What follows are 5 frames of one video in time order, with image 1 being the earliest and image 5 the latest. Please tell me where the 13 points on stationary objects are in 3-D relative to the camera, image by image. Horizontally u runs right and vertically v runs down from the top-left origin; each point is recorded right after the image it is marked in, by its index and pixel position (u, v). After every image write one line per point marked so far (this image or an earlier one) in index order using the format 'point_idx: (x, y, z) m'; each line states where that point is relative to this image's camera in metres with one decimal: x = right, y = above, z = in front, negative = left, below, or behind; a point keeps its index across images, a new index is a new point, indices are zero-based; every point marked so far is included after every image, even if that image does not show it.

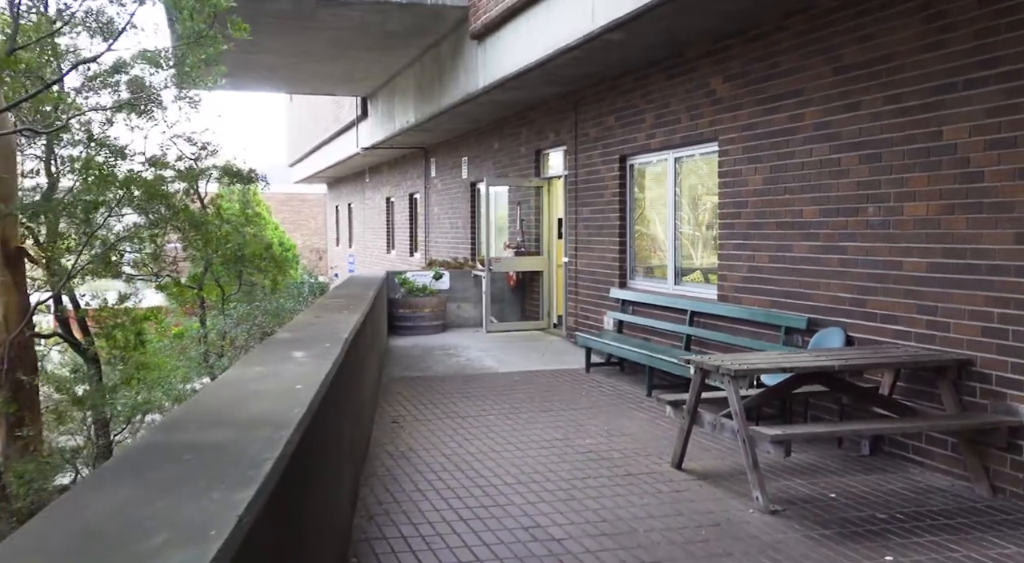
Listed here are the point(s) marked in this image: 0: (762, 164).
0: (+1.7, +0.8, +5.9) m
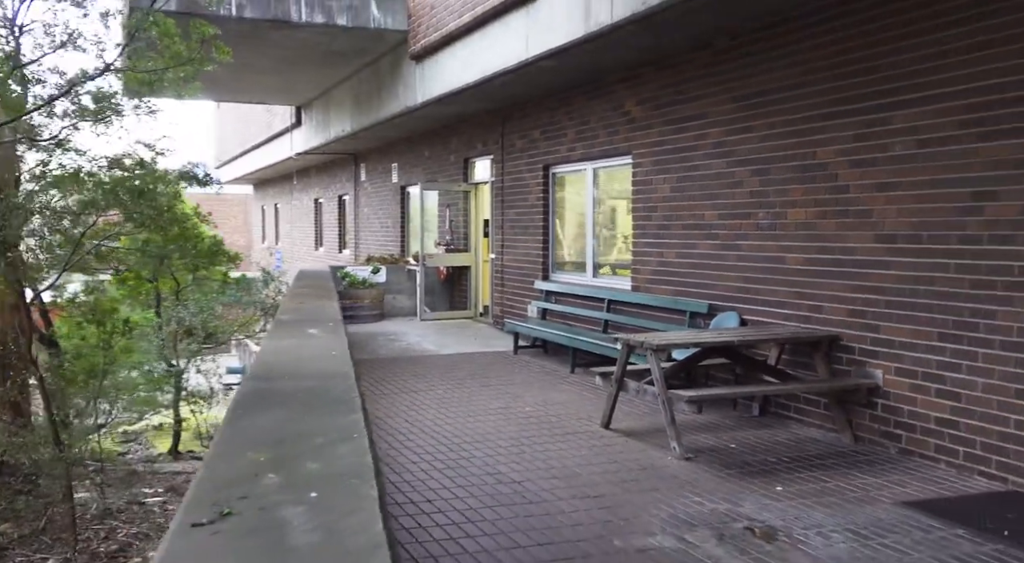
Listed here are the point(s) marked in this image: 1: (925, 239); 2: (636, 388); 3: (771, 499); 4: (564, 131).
0: (+1.3, +0.9, +7.0) m
1: (+2.3, +0.2, +4.8) m
2: (+0.8, -0.7, +5.8) m
3: (+1.4, -1.2, +4.7) m
4: (+0.5, +1.4, +8.1) m
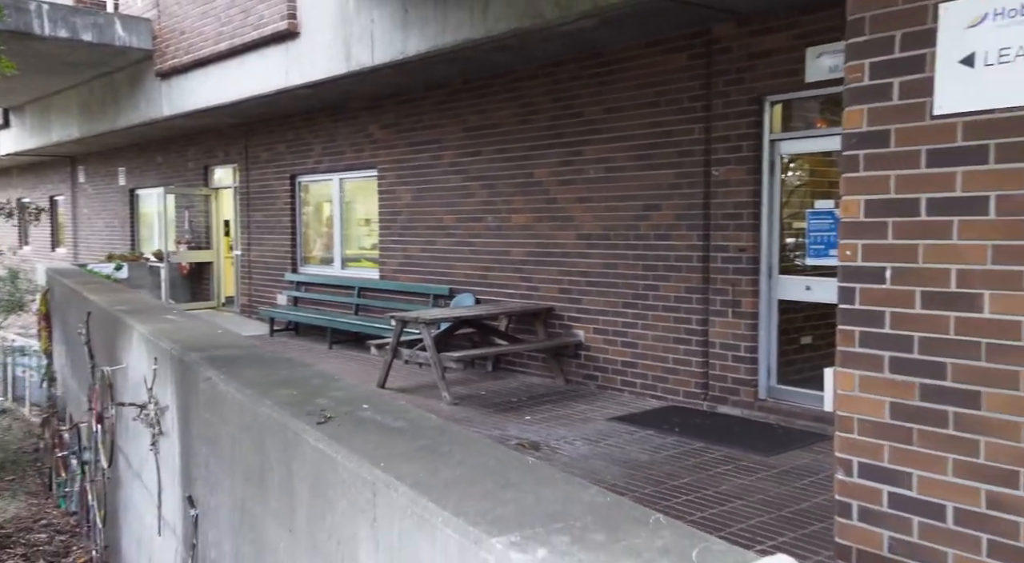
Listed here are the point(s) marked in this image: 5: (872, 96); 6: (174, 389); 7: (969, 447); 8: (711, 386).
0: (-1.0, +1.0, +8.6) m
1: (+0.8, +0.4, +7.0) m
2: (-0.9, -0.6, +7.3) m
3: (+0.1, -1.1, +6.6) m
4: (-2.2, +1.5, +9.2) m
5: (+1.4, +0.7, +3.4) m
6: (-1.9, -0.6, +4.9) m
7: (+1.6, -0.6, +3.1) m
8: (+1.5, -0.8, +6.5) m
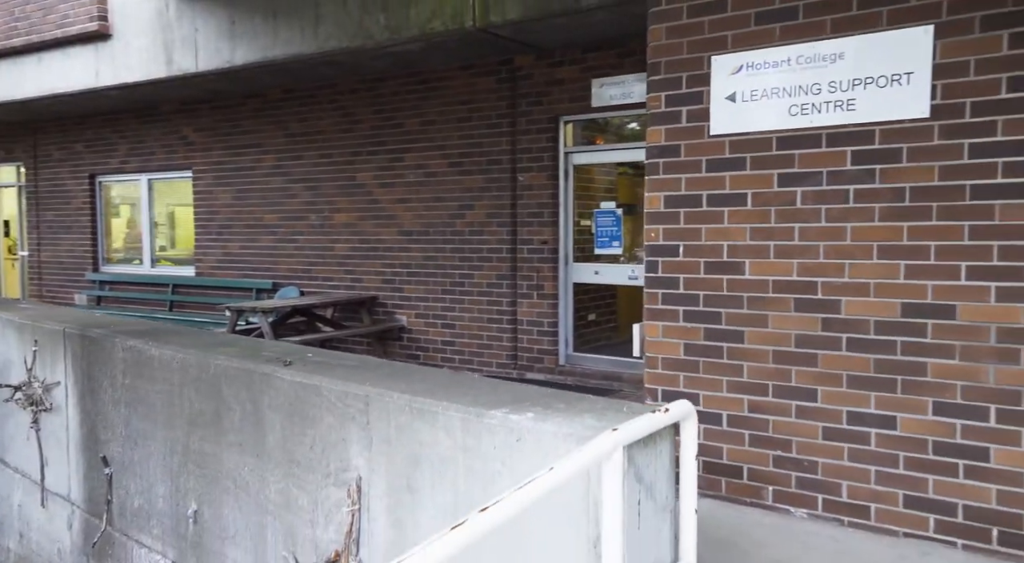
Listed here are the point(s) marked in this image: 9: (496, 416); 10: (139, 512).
0: (-3.0, +1.0, +9.0) m
1: (-0.8, +0.5, +8.1) m
2: (-2.4, -0.5, +7.8) m
3: (-1.3, -1.0, +7.4) m
4: (-4.3, +1.5, +9.3) m
5: (+0.9, +0.9, +4.8) m
6: (-2.6, -0.5, +5.2) m
7: (+1.2, -0.4, +4.6) m
8: (+0.1, -0.7, +7.8) m
9: (-0.1, -0.5, +3.3) m
10: (-2.0, -1.3, +4.7) m
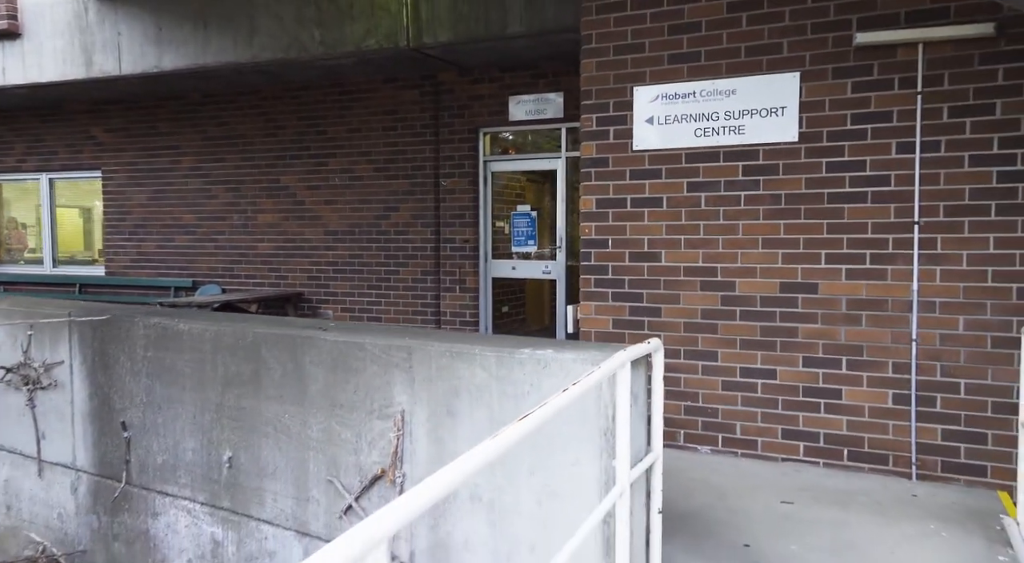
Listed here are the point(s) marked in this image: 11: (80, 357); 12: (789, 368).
0: (-4.0, +1.0, +9.3) m
1: (-1.6, +0.5, +8.9) m
2: (-3.2, -0.5, +8.2) m
3: (-2.0, -0.9, +8.1) m
4: (-5.3, +1.5, +9.3) m
5: (+0.7, +1.0, +6.1) m
6: (-2.8, -0.4, +5.6) m
7: (+1.1, -0.3, +5.9) m
8: (-0.7, -0.6, +8.8) m
9: (+0.1, -0.3, +4.3) m
10: (-2.1, -1.1, +5.3) m
11: (-2.8, -0.5, +5.6) m
12: (+1.9, -0.6, +5.8) m
